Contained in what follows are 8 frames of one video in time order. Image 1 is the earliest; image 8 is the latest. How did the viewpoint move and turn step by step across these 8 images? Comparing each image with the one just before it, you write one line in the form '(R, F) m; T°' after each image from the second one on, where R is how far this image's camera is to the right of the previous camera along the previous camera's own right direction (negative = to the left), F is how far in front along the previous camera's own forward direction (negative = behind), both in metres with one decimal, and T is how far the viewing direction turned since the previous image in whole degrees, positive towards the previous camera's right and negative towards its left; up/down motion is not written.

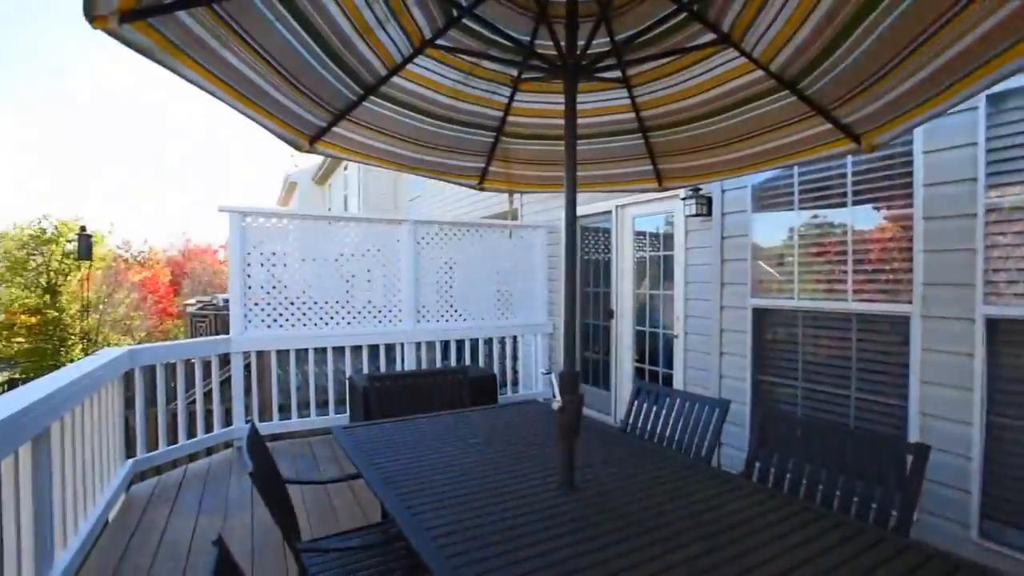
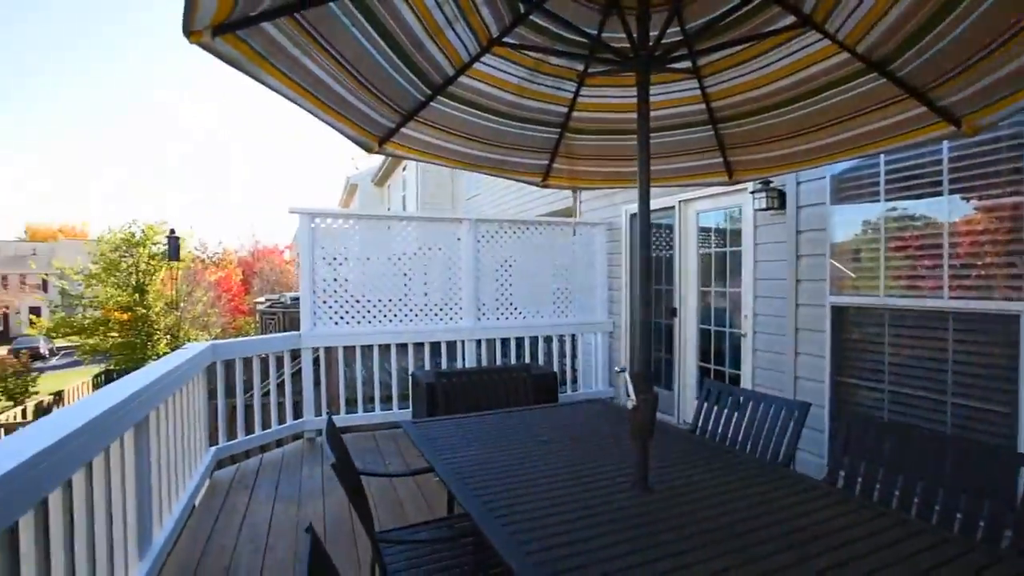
(-0.1, 0.0) m; -6°
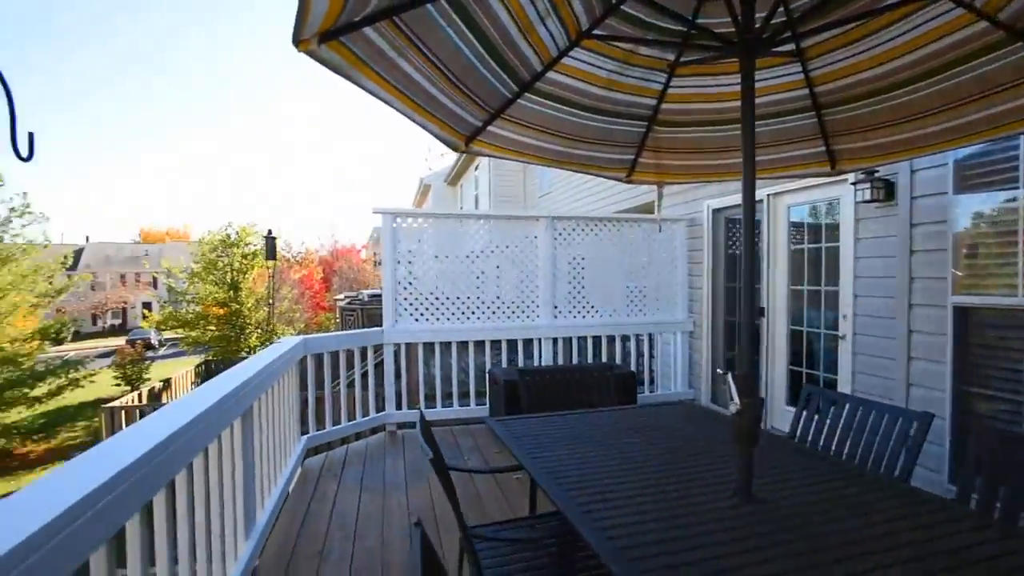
(-0.1, 0.0) m; -7°
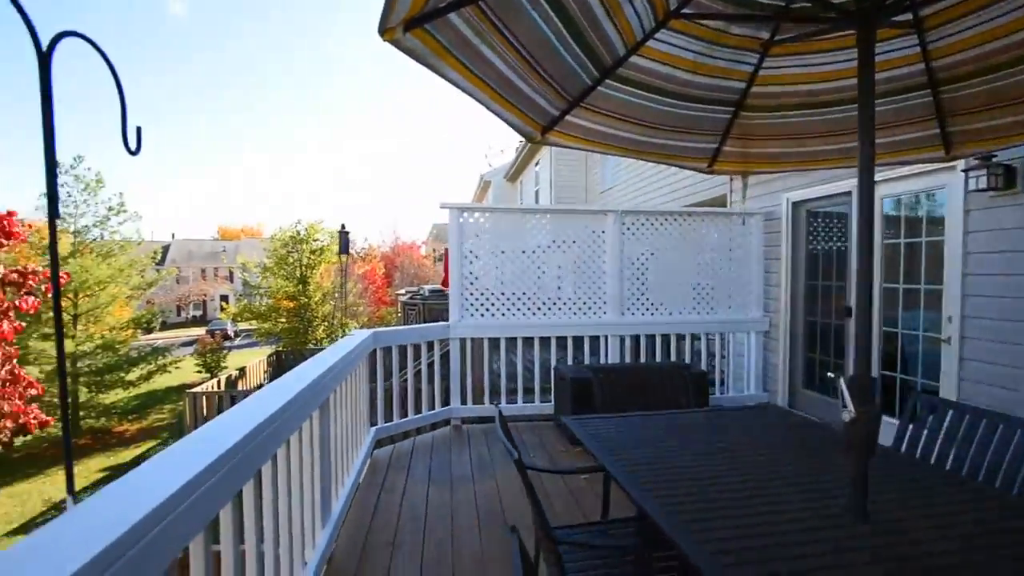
(-0.1, +0.1) m; -6°
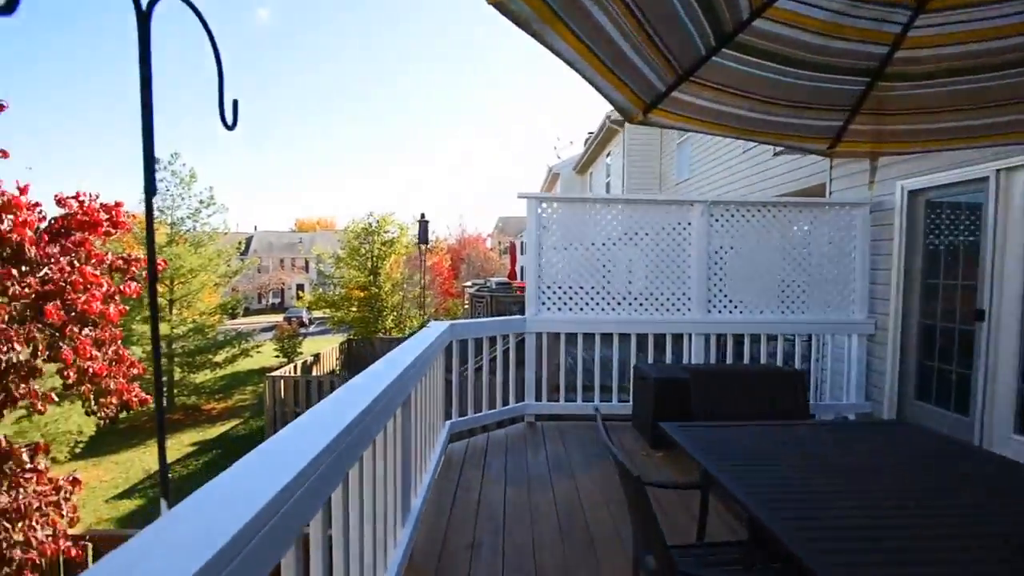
(-0.1, +0.2) m; -7°
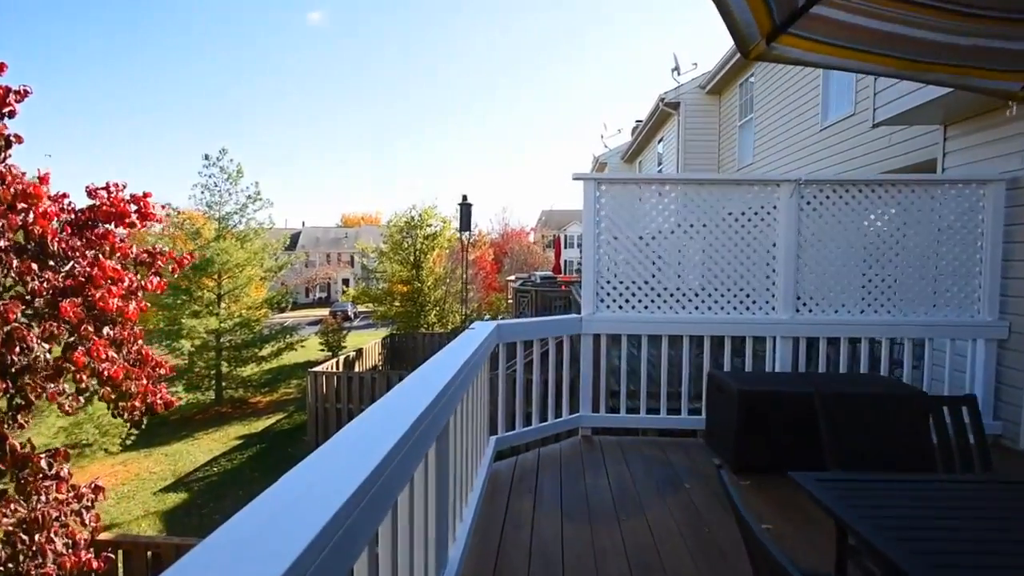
(-0.1, +0.6) m; -5°
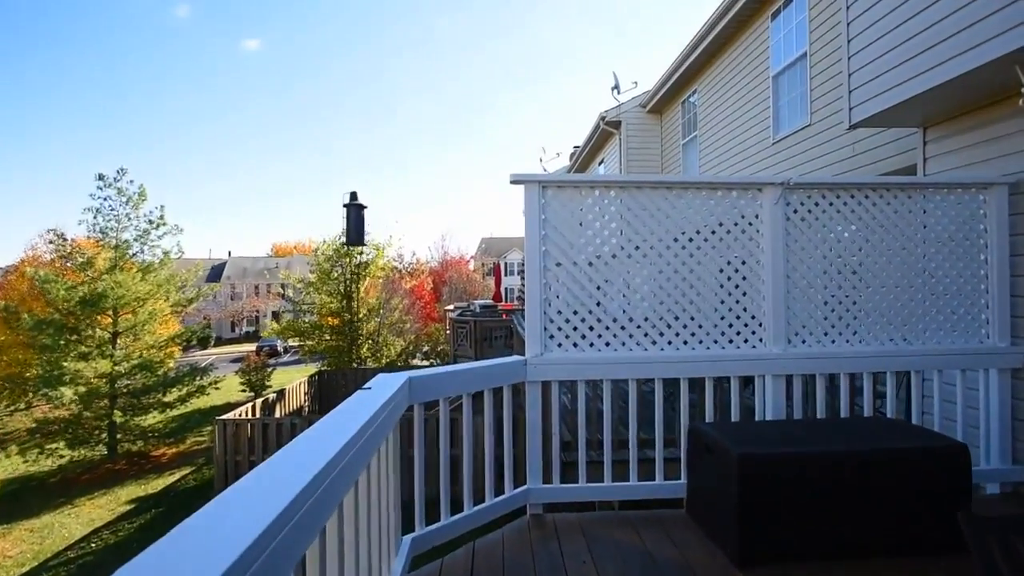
(+0.1, +1.0) m; +6°
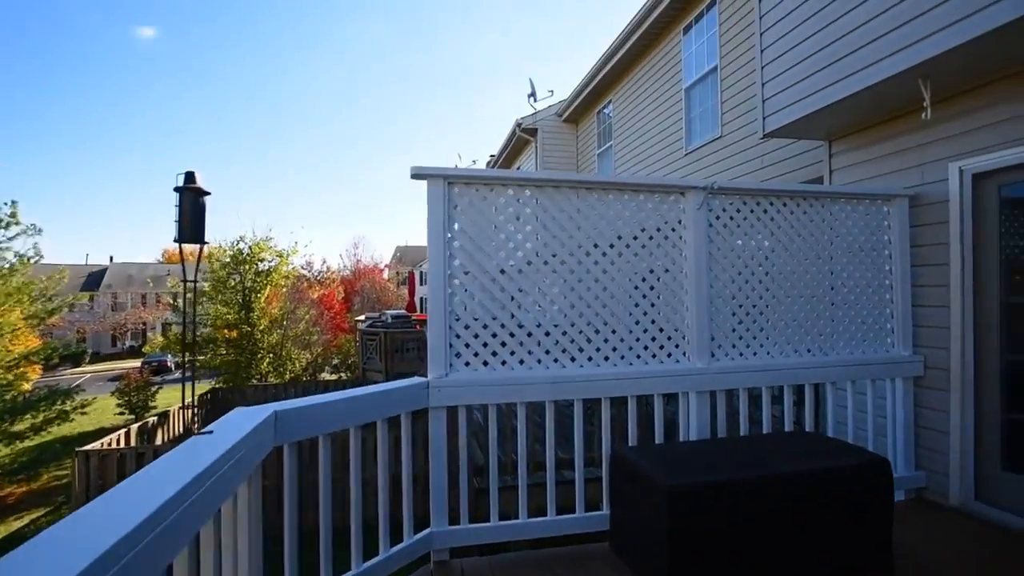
(+0.1, +0.4) m; +9°
